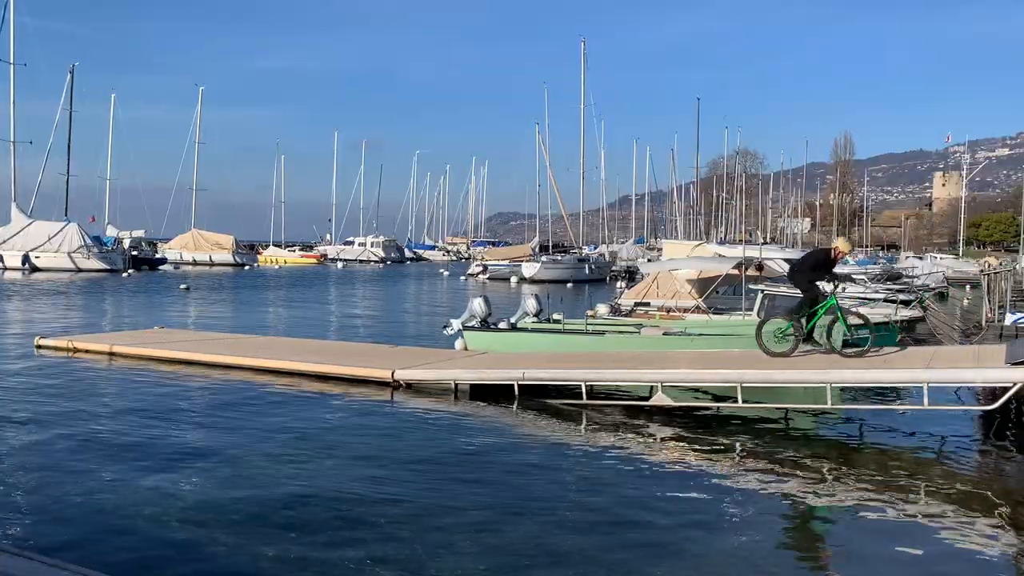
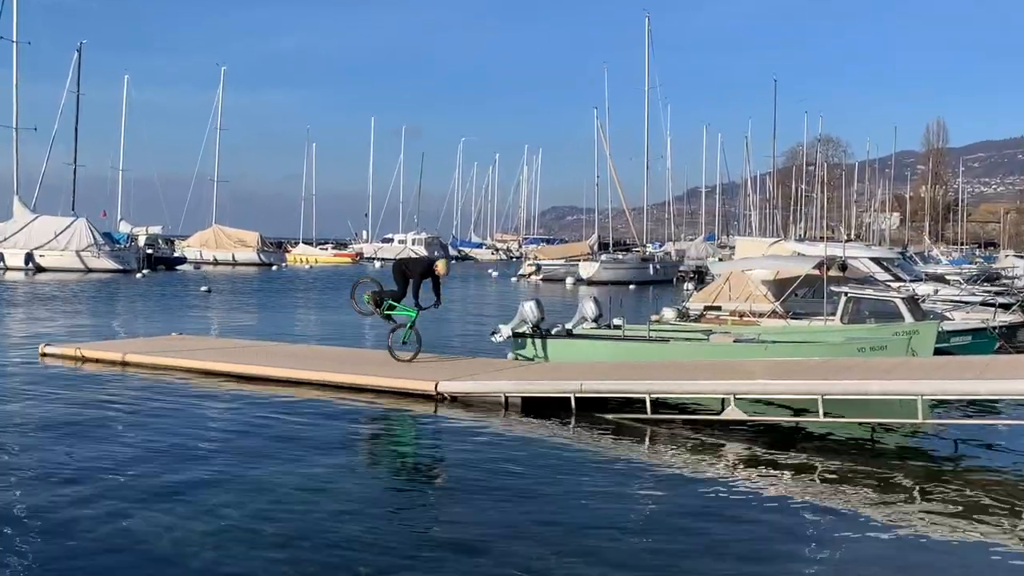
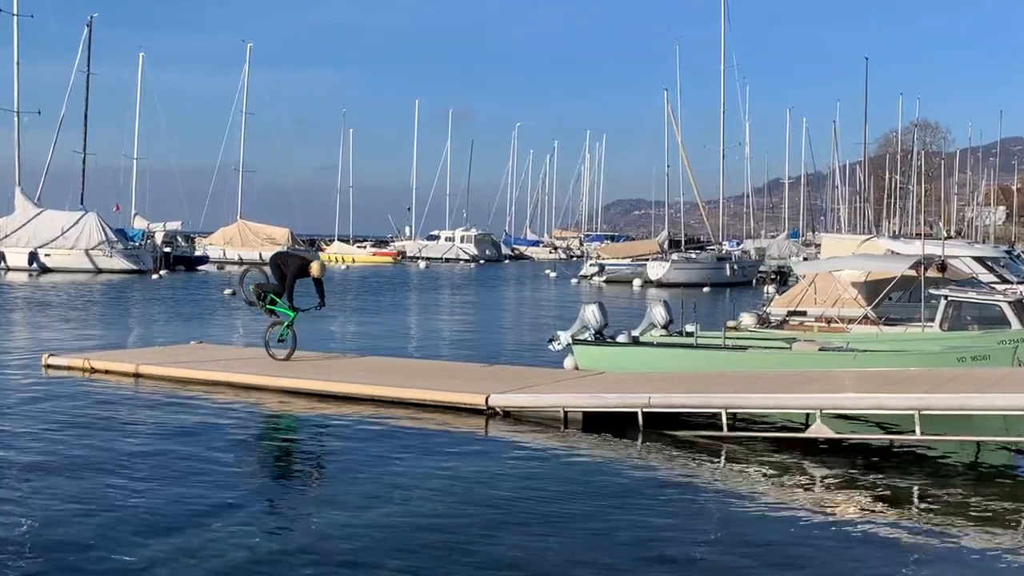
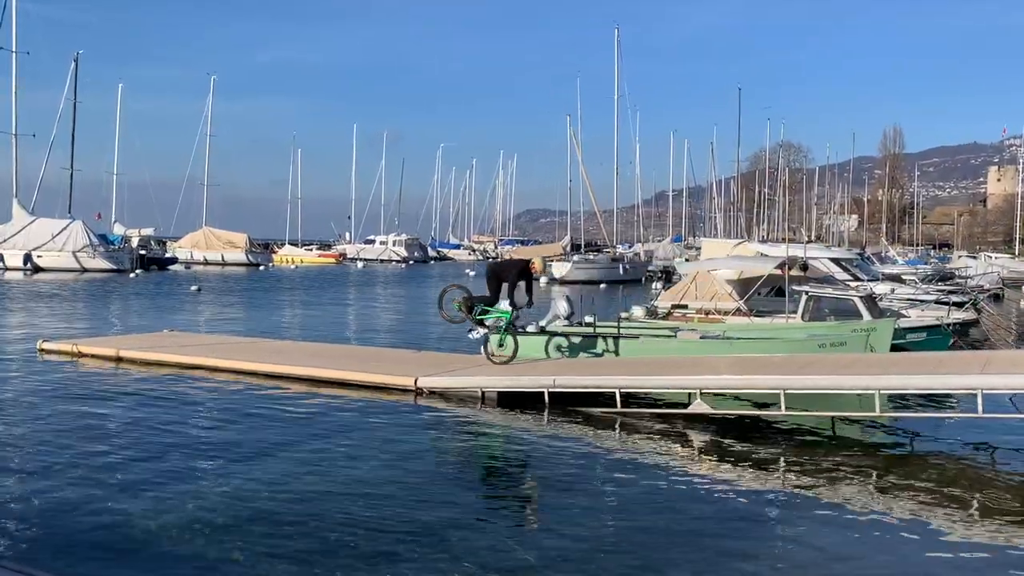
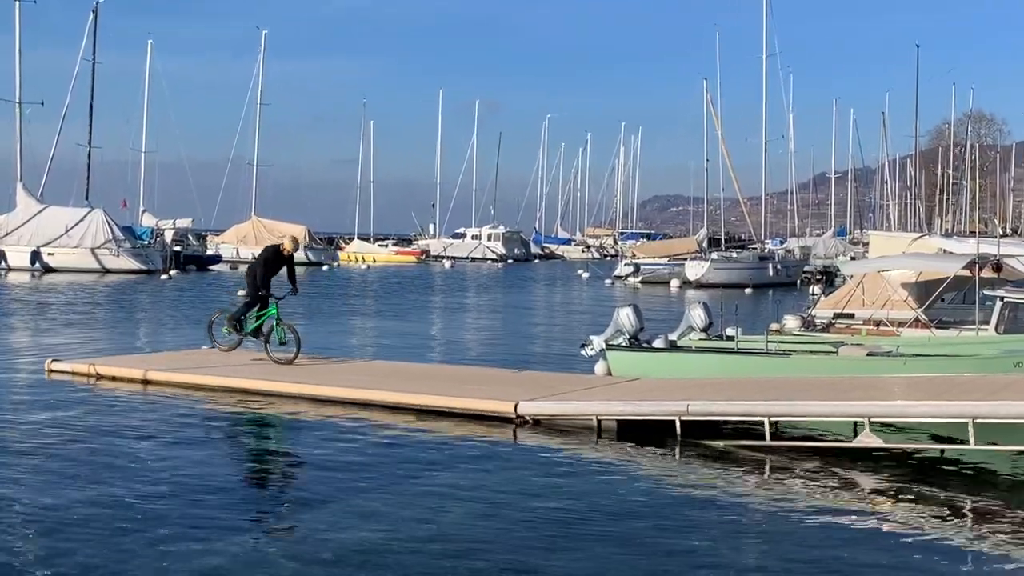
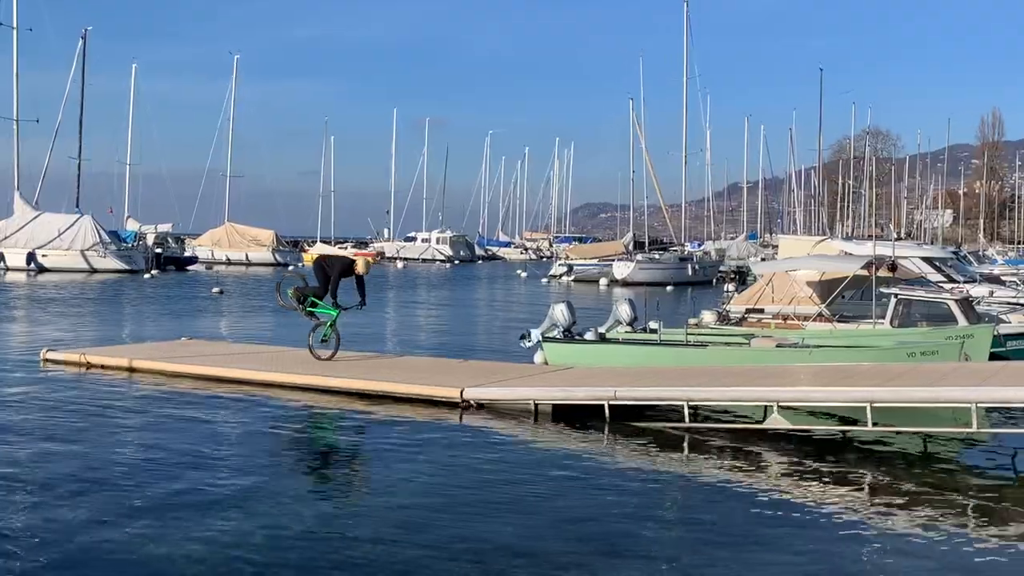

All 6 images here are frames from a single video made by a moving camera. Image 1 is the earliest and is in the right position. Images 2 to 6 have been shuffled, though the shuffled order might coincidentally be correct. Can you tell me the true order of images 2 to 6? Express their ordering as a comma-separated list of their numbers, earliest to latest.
4, 2, 6, 3, 5
